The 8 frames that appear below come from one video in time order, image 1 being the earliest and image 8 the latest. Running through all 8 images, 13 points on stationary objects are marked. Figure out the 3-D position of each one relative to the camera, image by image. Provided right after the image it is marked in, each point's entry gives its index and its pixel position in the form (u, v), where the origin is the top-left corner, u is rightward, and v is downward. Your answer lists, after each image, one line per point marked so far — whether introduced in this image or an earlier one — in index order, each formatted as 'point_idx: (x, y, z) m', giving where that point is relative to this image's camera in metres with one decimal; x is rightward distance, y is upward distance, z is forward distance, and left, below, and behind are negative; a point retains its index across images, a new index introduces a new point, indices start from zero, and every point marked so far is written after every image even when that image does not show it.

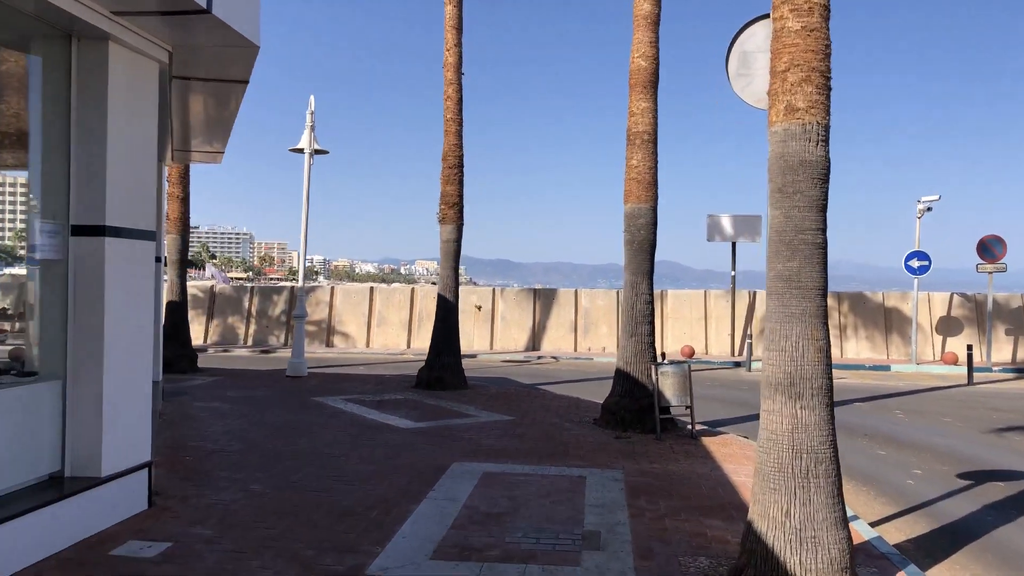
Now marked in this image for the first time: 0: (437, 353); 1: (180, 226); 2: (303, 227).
0: (-1.2, -1.0, +13.4) m
1: (-6.0, +1.1, +15.5) m
2: (-3.7, +1.1, +15.2) m
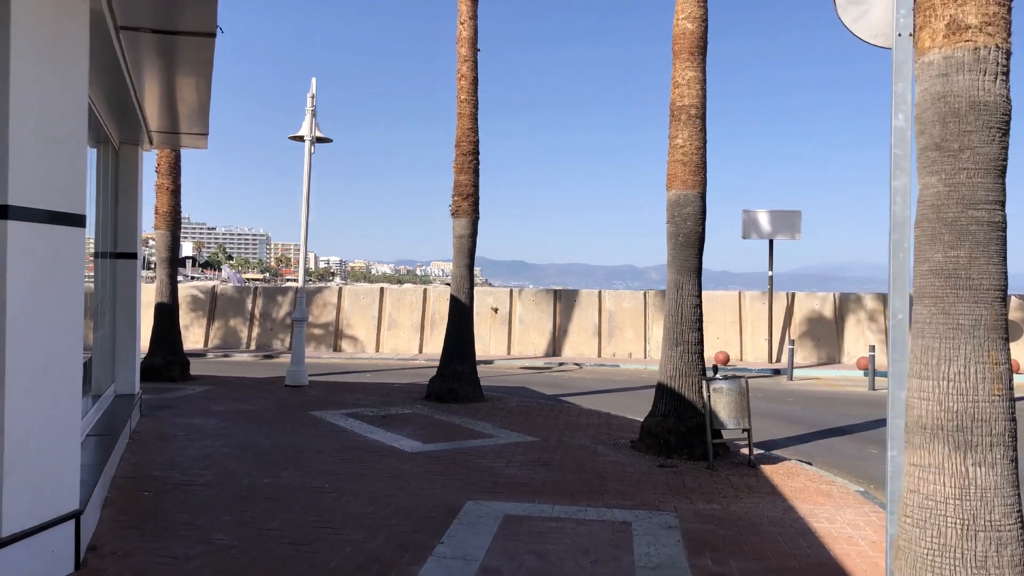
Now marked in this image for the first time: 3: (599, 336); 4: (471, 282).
0: (-0.9, -1.0, +12.0) m
1: (-5.6, +1.1, +14.2) m
2: (-3.4, +1.1, +13.8) m
3: (+2.0, -1.1, +19.9) m
4: (-0.6, +0.1, +12.2) m
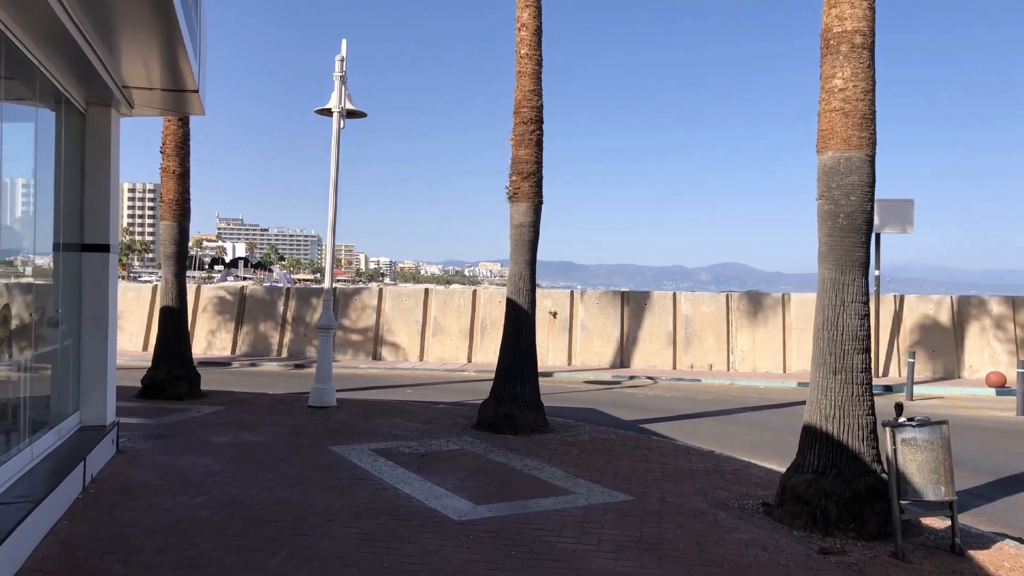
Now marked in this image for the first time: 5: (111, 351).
0: (-0.1, -1.0, +9.6) m
1: (-4.7, +1.1, +12.0) m
2: (-2.4, +1.1, +11.6) m
3: (+3.3, -1.1, +17.3) m
4: (+0.2, +0.1, +9.8) m
5: (-3.7, -0.6, +7.9) m
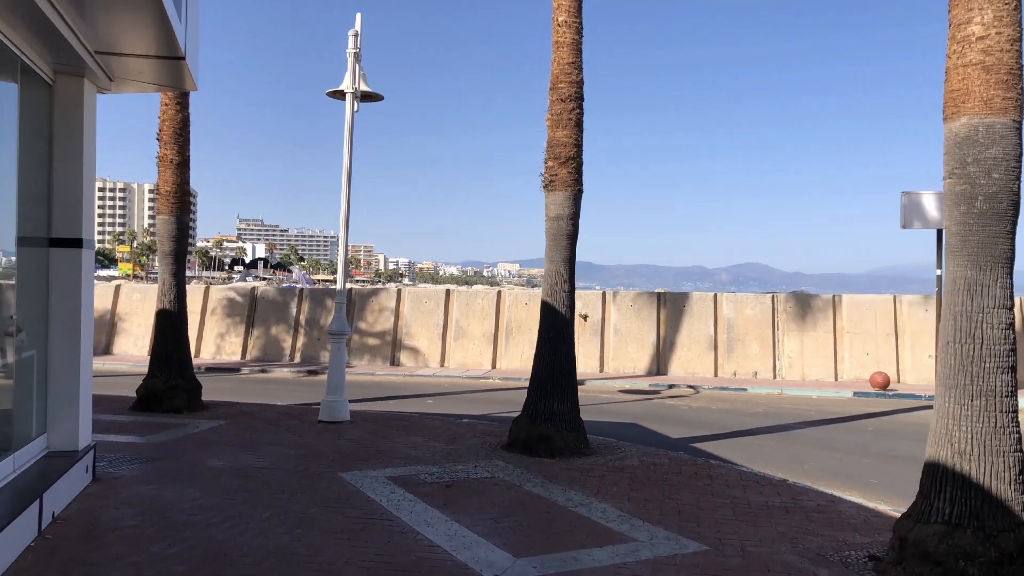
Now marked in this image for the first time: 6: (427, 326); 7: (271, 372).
0: (+0.3, -1.1, +8.4) m
1: (-4.3, +1.1, +10.9) m
2: (-2.0, +1.1, +10.4) m
3: (+3.8, -1.2, +16.0) m
4: (+0.6, +0.1, +8.6) m
5: (-3.3, -0.6, +6.8) m
6: (-1.8, -0.8, +18.1) m
7: (-4.7, -1.6, +16.6) m
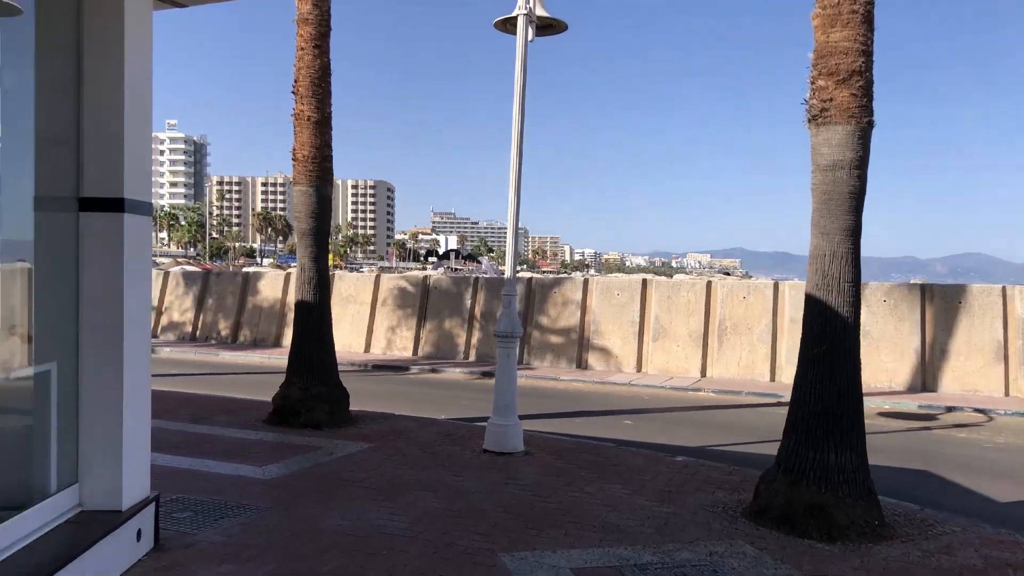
0: (+1.9, -1.0, +5.4) m
1: (-2.0, +1.2, +8.9) m
2: (+0.1, +1.2, +7.9) m
3: (+6.9, -1.0, +12.1) m
4: (+2.2, +0.1, +5.5) m
5: (-2.0, -0.5, +4.6) m
6: (+1.9, -0.6, +15.3) m
7: (-1.2, -1.4, +14.6) m
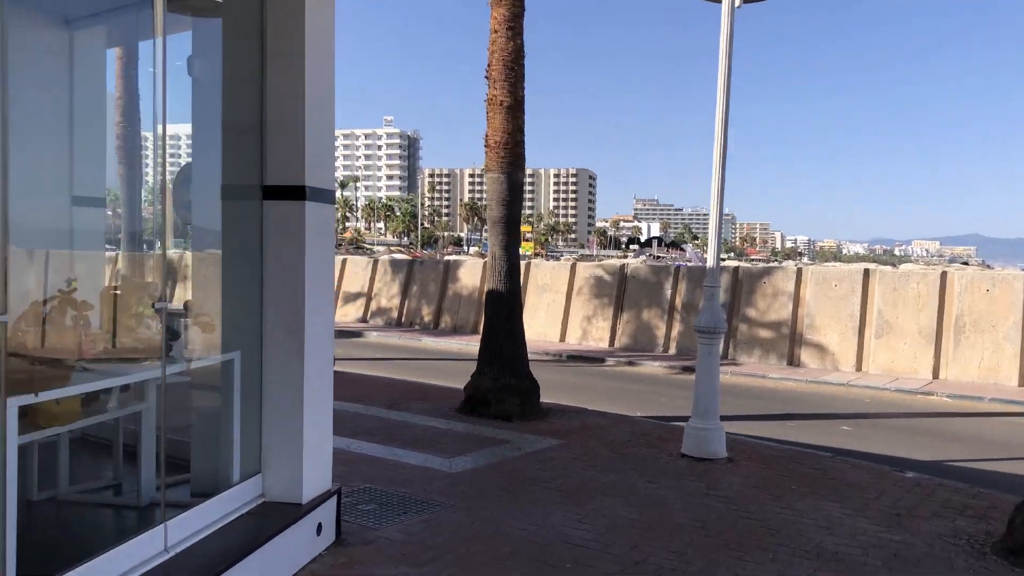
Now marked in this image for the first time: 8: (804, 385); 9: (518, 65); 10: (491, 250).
0: (+3.0, -0.9, +4.4) m
1: (0.0, +1.4, +8.6) m
2: (+1.8, +1.3, +7.2) m
3: (+9.4, -0.9, +9.8) m
4: (+3.3, +0.2, +4.4) m
5: (-1.0, -0.5, +4.5) m
6: (+5.3, -0.4, +14.0) m
7: (+2.1, -1.2, +14.0) m
8: (+4.2, -1.4, +12.3) m
9: (+0.1, +2.2, +8.6) m
10: (-0.2, +0.4, +8.7) m
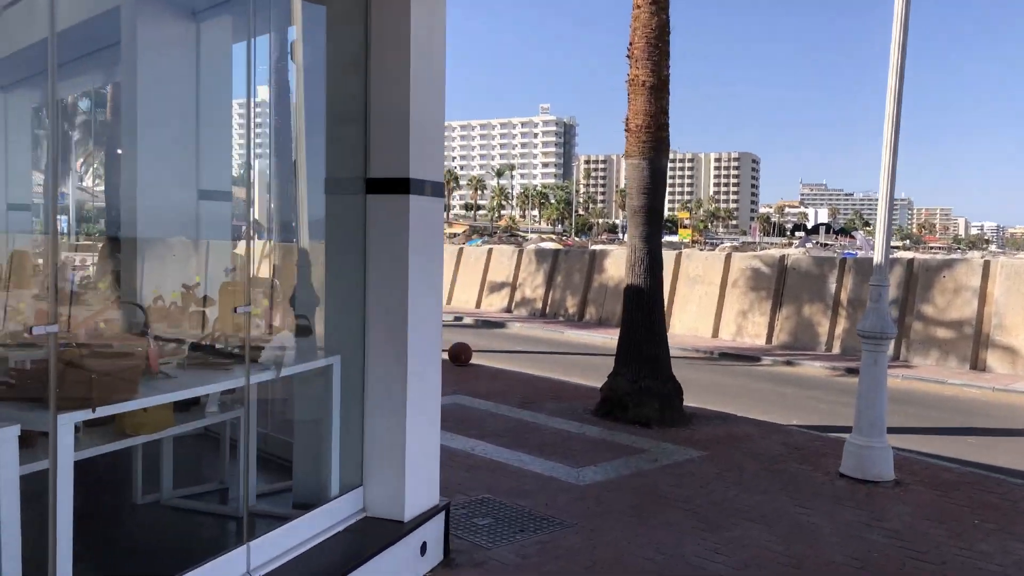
0: (+3.5, -1.0, +3.4) m
1: (+1.3, +1.4, +8.0) m
2: (+2.8, +1.3, +6.3) m
3: (+10.8, -1.0, +7.5) m
4: (+3.9, +0.1, +3.3) m
5: (-0.4, -0.5, +4.2) m
6: (+7.5, -0.4, +12.4) m
7: (+4.3, -1.1, +13.0) m
8: (+6.1, -1.3, +10.9) m
9: (+1.4, +2.3, +8.0) m
10: (+1.1, +0.4, +8.1) m
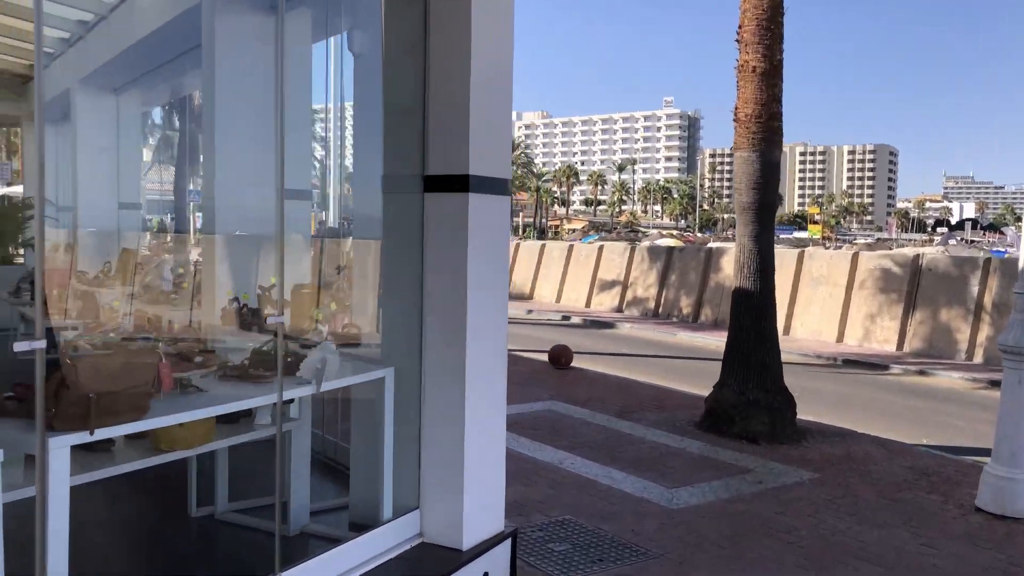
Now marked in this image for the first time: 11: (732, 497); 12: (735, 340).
0: (+3.6, -1.1, +2.5) m
1: (+2.1, +1.4, +7.4) m
2: (+3.4, +1.2, +5.4) m
3: (+11.5, -1.1, +5.5) m
4: (+4.0, +0.1, +2.4) m
5: (-0.1, -0.5, +3.8) m
6: (+8.9, -0.4, +10.8) m
7: (+5.8, -1.2, +11.9) m
8: (+7.3, -1.4, +9.6) m
9: (+2.2, +2.2, +7.3) m
10: (+2.0, +0.4, +7.5) m
11: (+1.5, -1.4, +5.7) m
12: (+1.9, -0.5, +7.4) m
